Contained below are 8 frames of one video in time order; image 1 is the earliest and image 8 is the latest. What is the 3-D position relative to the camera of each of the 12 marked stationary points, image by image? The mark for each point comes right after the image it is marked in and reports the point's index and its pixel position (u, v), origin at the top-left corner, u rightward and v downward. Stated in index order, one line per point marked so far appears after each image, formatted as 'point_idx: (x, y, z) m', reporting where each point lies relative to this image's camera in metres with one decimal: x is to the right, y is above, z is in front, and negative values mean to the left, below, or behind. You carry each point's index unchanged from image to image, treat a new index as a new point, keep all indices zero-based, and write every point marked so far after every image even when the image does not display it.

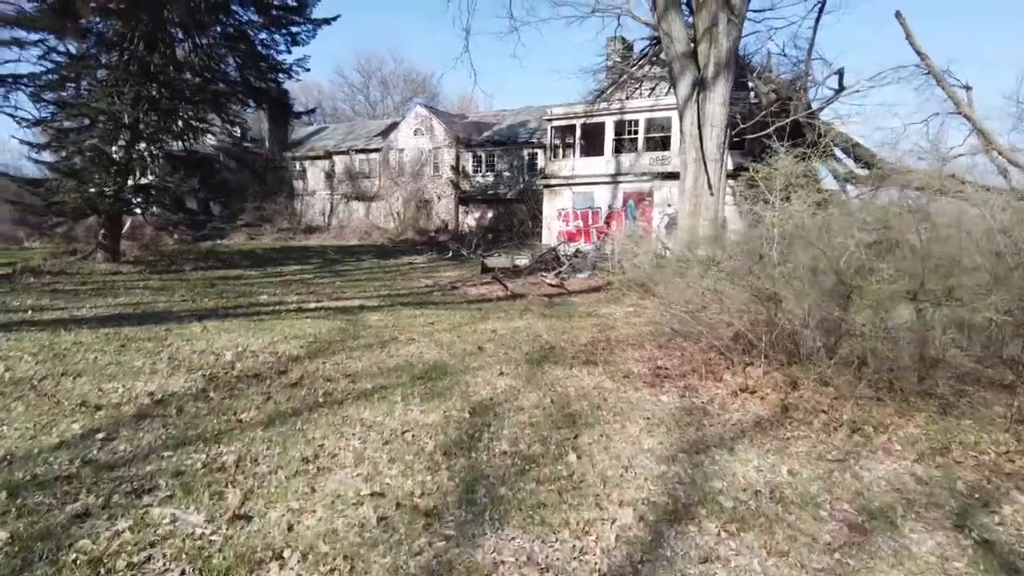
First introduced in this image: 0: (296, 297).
0: (-4.4, -0.2, +12.9) m
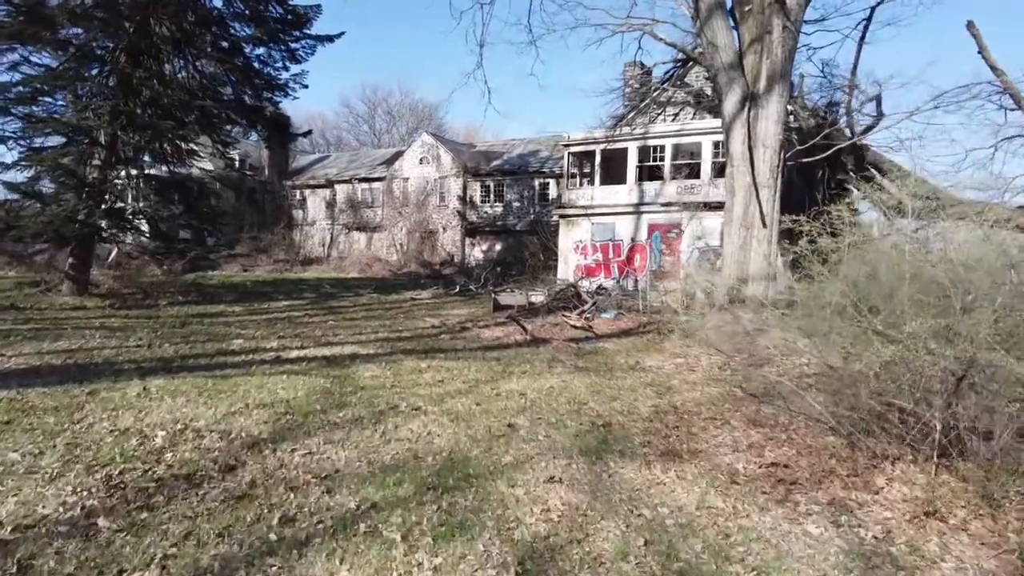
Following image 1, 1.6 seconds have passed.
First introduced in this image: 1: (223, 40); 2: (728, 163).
0: (-3.9, -0.9, +10.8) m
1: (-8.5, +7.3, +19.3) m
2: (+4.5, +2.6, +13.6) m
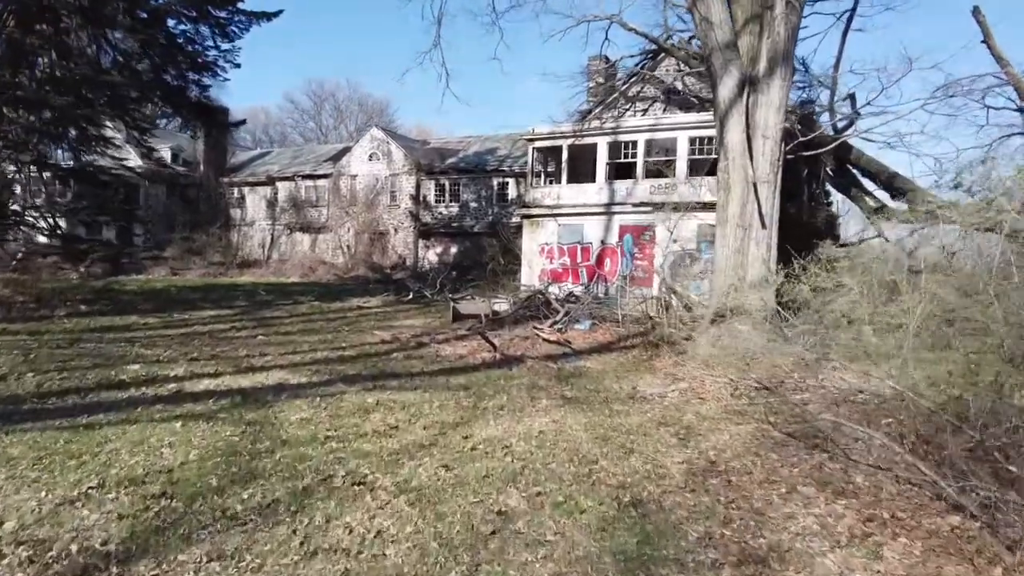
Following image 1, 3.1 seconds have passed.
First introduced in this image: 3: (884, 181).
0: (-4.3, -1.0, +8.5) m
1: (-9.5, +7.2, +16.7) m
2: (+3.9, +2.4, +12.0) m
3: (+10.3, +2.9, +18.0) m
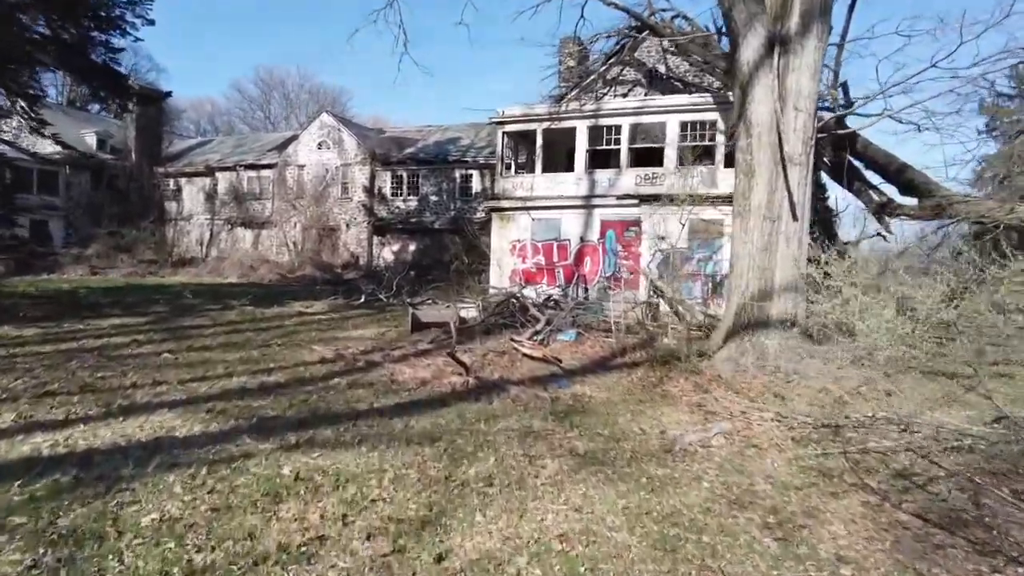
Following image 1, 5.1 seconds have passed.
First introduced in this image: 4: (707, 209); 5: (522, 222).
0: (-4.5, -1.1, +5.9) m
1: (-10.2, +7.1, +13.7) m
2: (+3.5, +2.4, +9.9) m
3: (+9.5, +2.8, +16.3) m
4: (+4.8, +2.0, +16.1) m
5: (+0.3, +1.8, +18.1) m
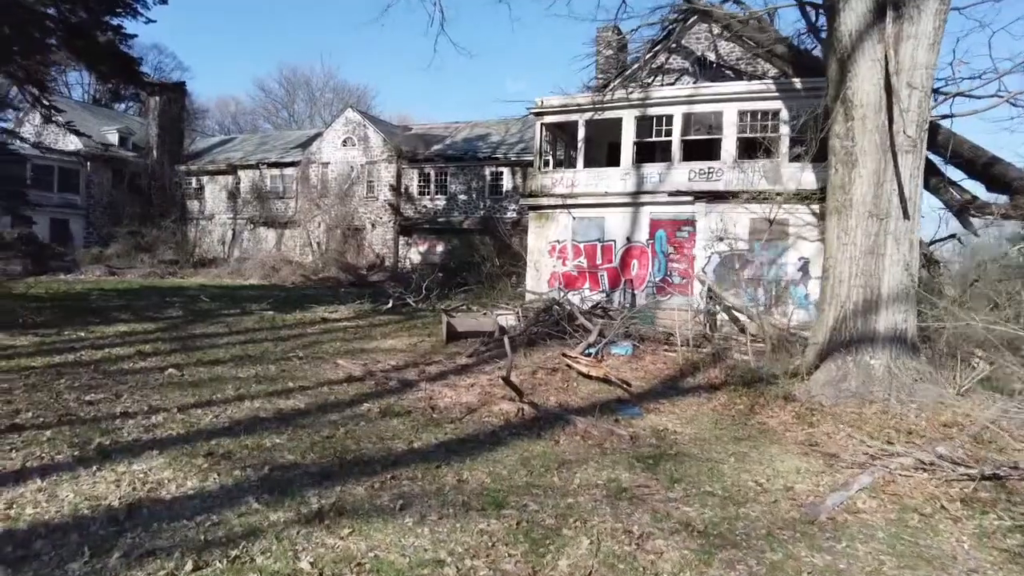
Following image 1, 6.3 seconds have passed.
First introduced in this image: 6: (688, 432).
0: (-3.9, -1.2, +4.6) m
1: (-9.3, +7.0, +12.6) m
2: (+4.2, +2.2, +8.4) m
3: (+10.4, +2.7, +14.6) m
4: (+5.7, +1.8, +14.6) m
5: (+1.3, +1.7, +16.7) m
6: (+1.8, -1.5, +6.6) m
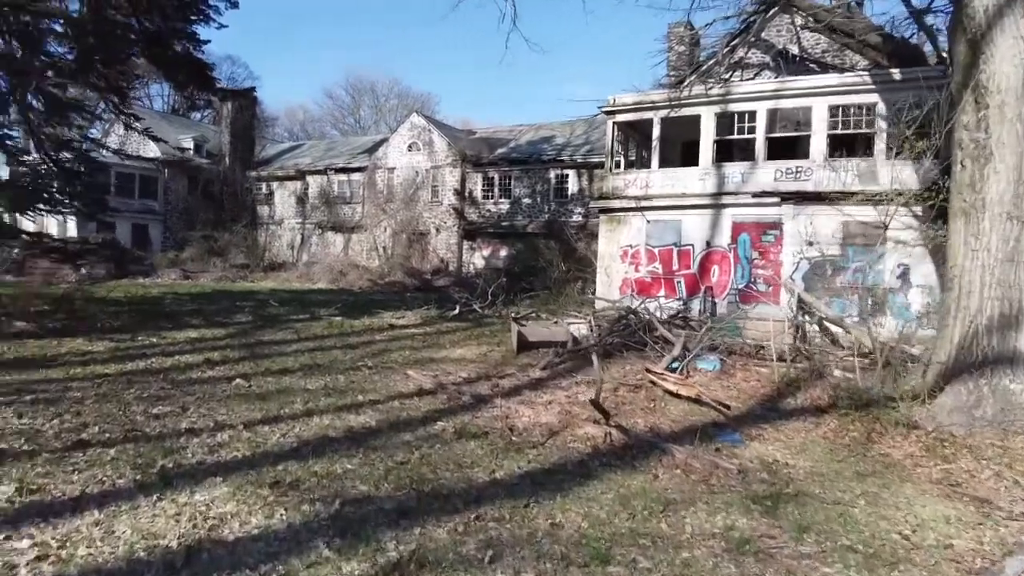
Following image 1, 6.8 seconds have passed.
0: (-3.2, -1.2, +4.3) m
1: (-7.8, +7.0, +12.8) m
2: (+5.2, +2.1, +7.4) m
3: (+11.9, +2.5, +13.0) m
4: (+7.2, +1.6, +13.4) m
5: (+3.0, +1.6, +15.9) m
6: (+2.6, -1.6, +5.8) m
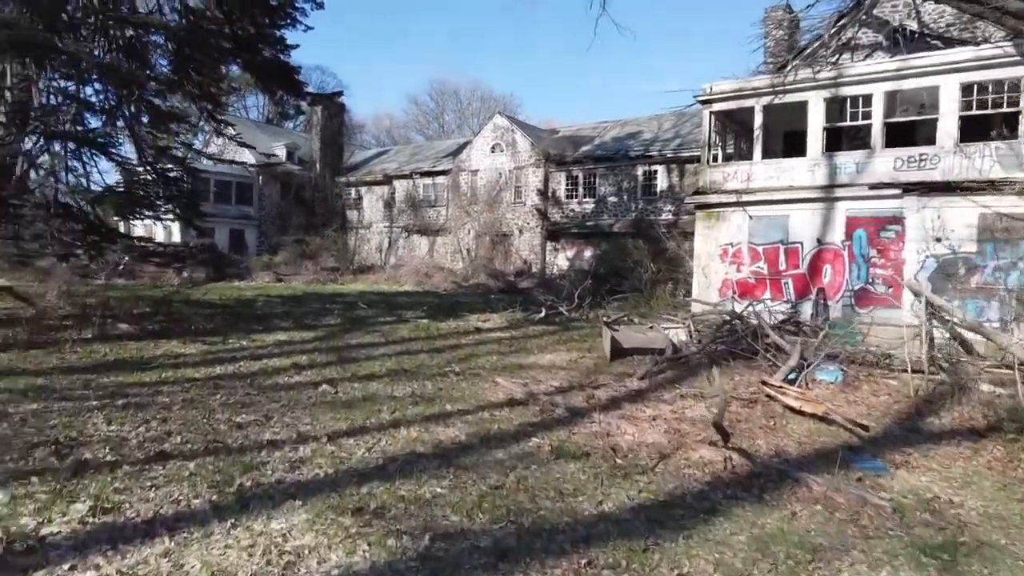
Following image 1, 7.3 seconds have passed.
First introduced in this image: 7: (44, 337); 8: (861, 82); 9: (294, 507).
0: (-2.6, -1.3, +4.1) m
1: (-6.1, +6.9, +13.1) m
2: (+6.2, +2.1, +6.0) m
3: (+13.6, +2.5, +10.8) m
4: (+8.9, +1.6, +11.8) m
5: (+5.1, +1.5, +14.8) m
6: (+3.4, -1.6, +4.8) m
7: (-7.2, -0.8, +10.2) m
8: (+7.3, +4.3, +13.6) m
9: (-1.3, -1.3, +4.0) m
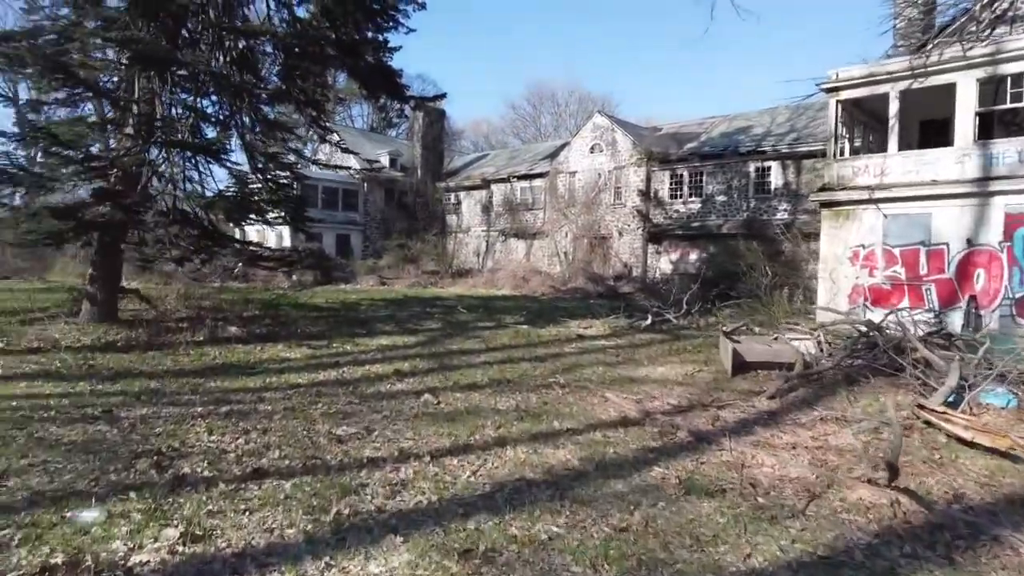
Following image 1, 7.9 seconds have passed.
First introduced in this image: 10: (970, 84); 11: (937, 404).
0: (-1.8, -1.3, +3.8) m
1: (-4.0, +6.8, +13.3) m
2: (+7.1, +2.0, +4.5) m
3: (+15.1, +2.3, +8.1) m
4: (+10.7, +1.5, +9.8) m
5: (+7.3, +1.4, +13.3) m
6: (+4.2, -1.7, +3.7) m
7: (-5.6, -0.8, +10.6) m
8: (+9.3, +4.2, +11.8) m
9: (-0.6, -1.4, +3.5) m
10: (+8.8, +3.9, +12.5) m
11: (+4.2, -1.1, +6.4) m
